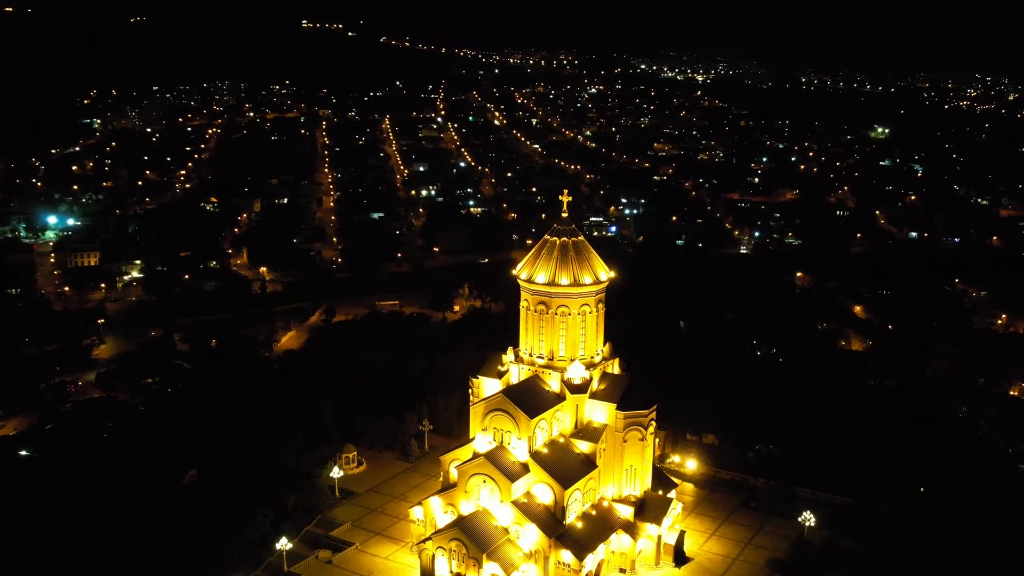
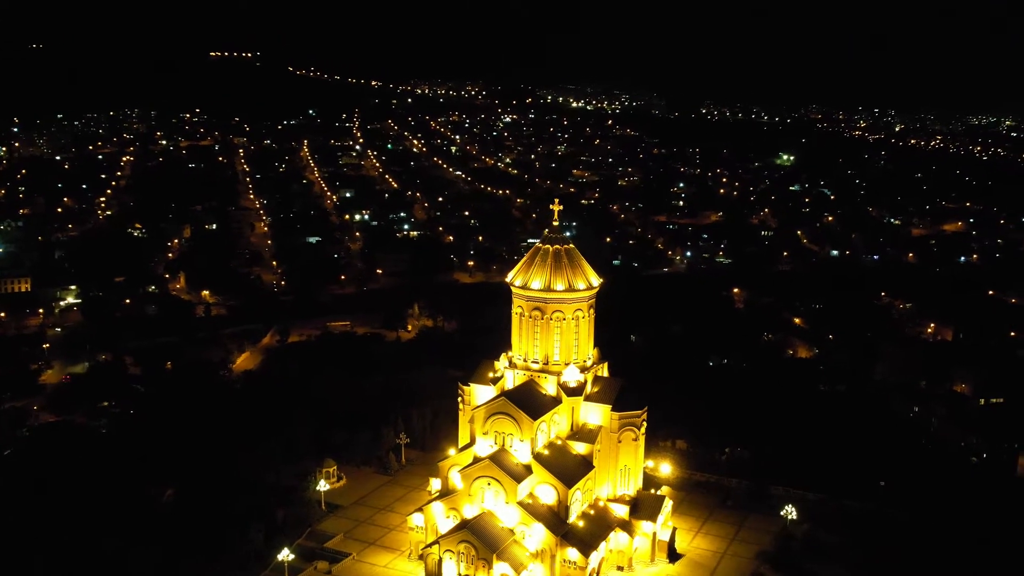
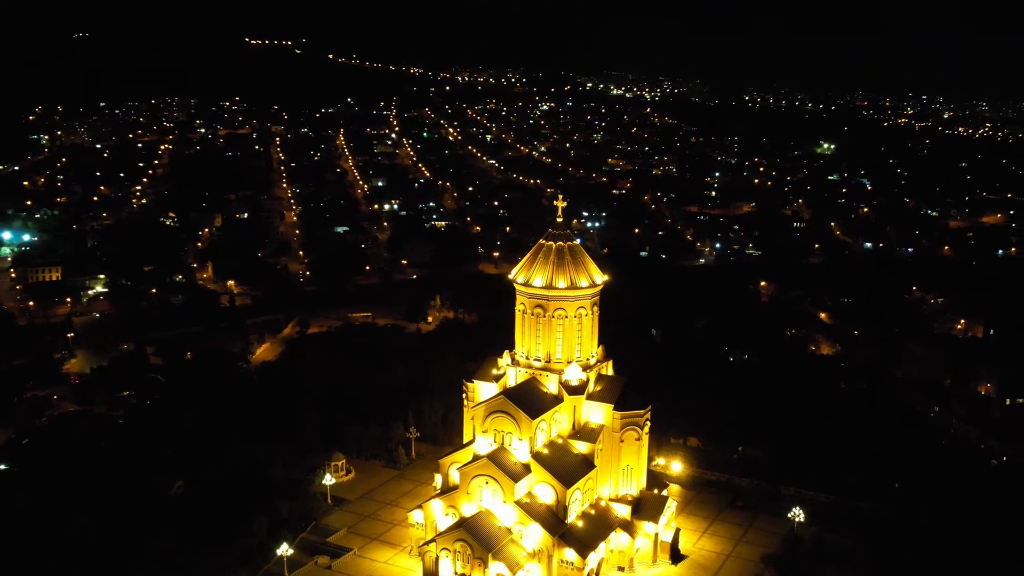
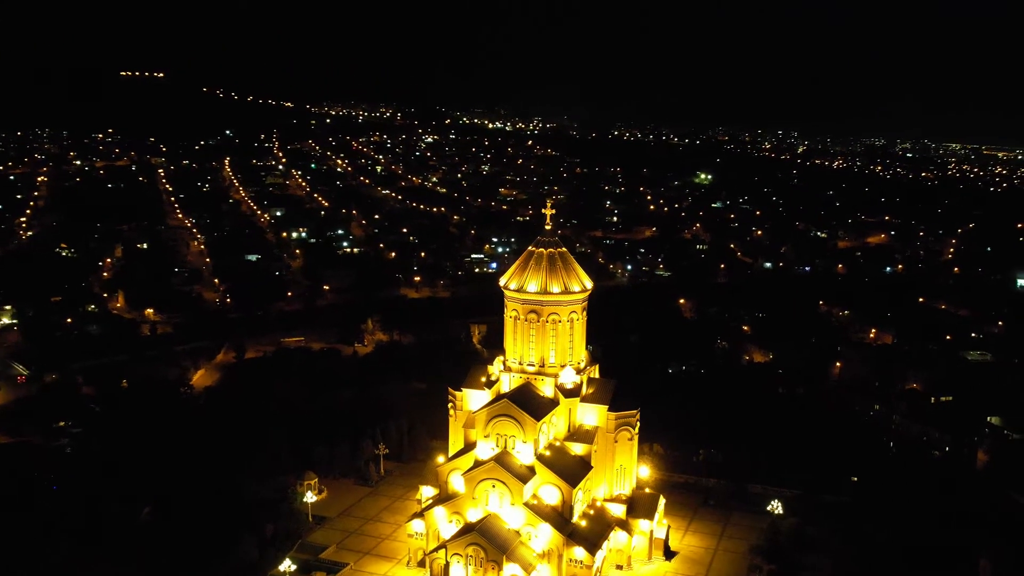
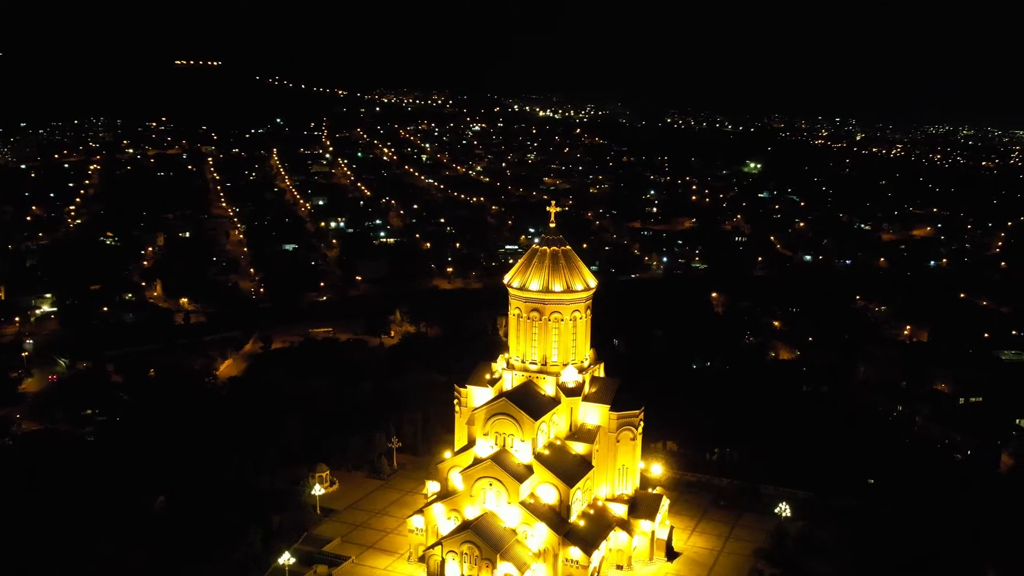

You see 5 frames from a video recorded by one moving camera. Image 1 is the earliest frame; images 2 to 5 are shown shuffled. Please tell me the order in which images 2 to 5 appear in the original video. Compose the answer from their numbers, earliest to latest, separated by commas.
3, 2, 5, 4
